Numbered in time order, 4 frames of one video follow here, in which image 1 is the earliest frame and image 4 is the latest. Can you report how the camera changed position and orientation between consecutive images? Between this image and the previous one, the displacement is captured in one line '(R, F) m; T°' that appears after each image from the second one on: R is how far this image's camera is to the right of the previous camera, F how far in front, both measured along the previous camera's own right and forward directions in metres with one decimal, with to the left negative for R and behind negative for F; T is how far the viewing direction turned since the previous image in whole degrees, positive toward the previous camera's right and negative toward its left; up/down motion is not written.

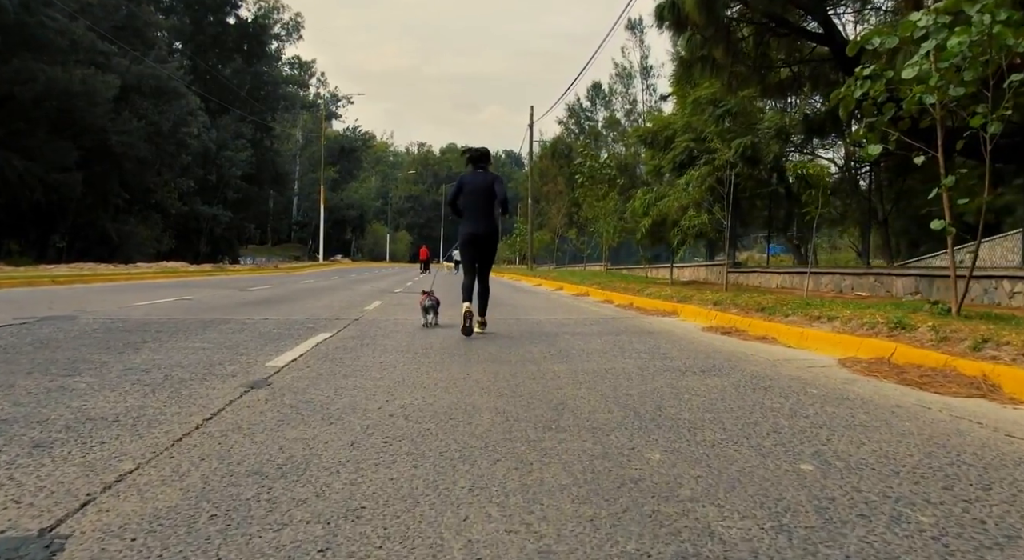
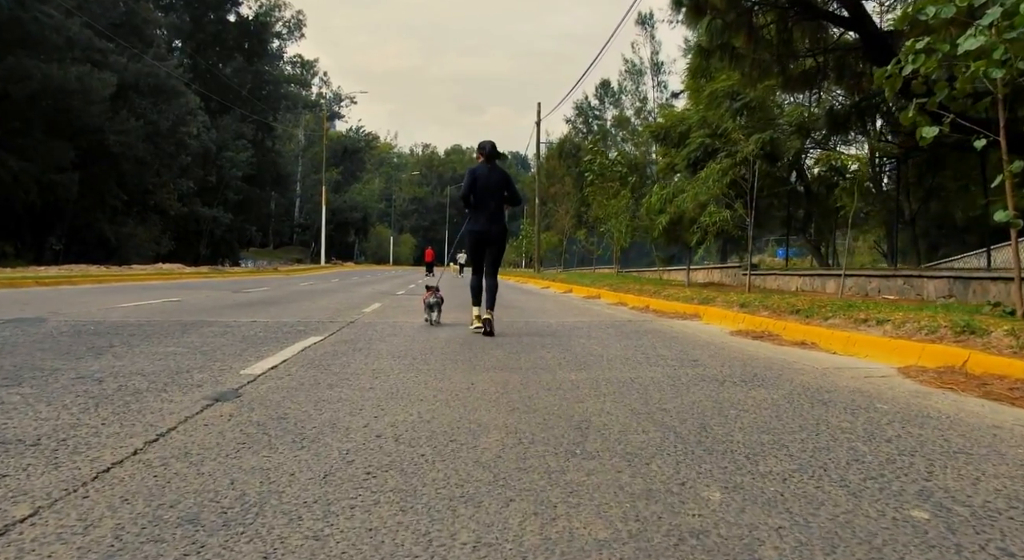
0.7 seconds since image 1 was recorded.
(0.0, +1.0) m; 0°
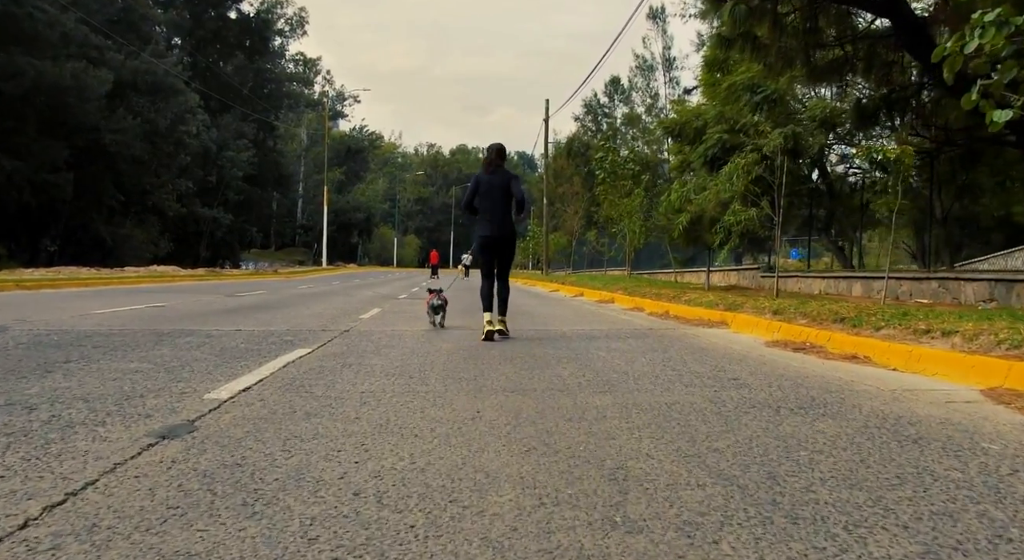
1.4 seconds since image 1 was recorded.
(0.0, +1.1) m; 0°
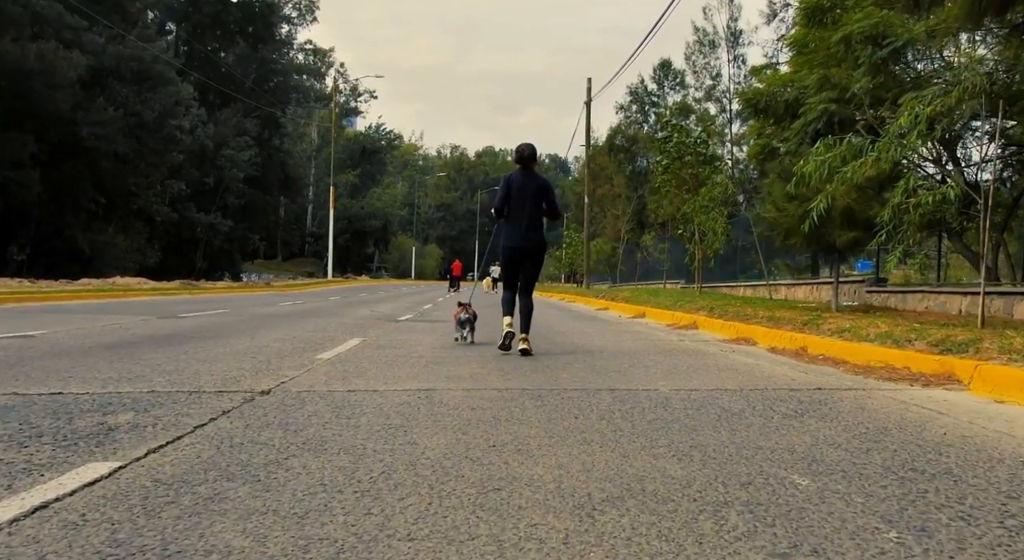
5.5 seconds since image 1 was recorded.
(-0.2, +5.2) m; -2°
